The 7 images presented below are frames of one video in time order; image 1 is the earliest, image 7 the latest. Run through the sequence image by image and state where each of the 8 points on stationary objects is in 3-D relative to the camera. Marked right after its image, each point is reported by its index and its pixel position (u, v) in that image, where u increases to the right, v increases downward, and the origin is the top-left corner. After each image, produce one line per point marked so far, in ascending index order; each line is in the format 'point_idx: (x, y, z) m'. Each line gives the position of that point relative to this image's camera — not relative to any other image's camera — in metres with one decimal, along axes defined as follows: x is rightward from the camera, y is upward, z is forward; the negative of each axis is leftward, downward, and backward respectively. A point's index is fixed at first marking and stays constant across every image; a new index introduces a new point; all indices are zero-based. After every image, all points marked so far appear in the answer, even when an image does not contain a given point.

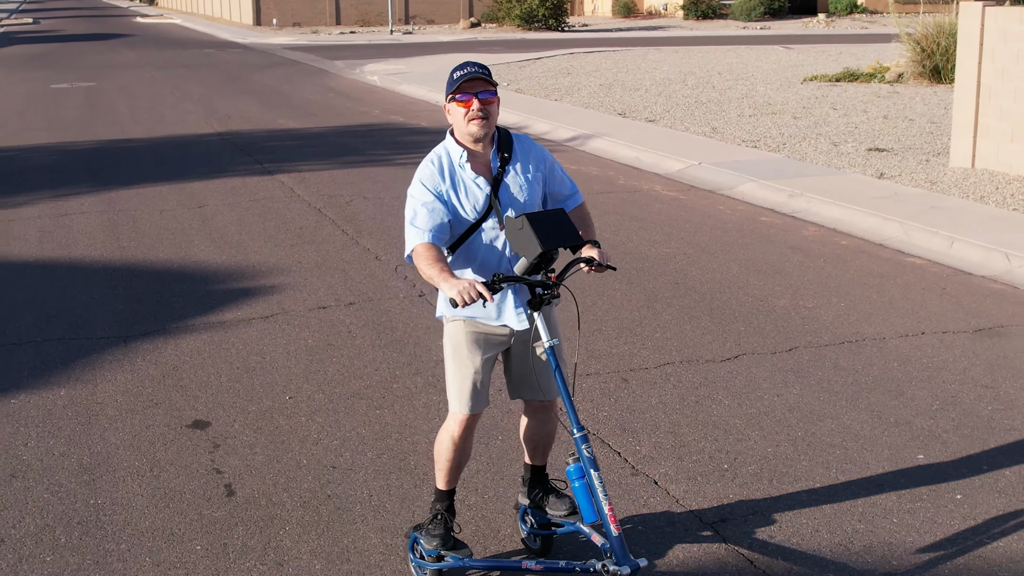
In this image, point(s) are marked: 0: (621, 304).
0: (+0.5, -0.1, +7.0) m
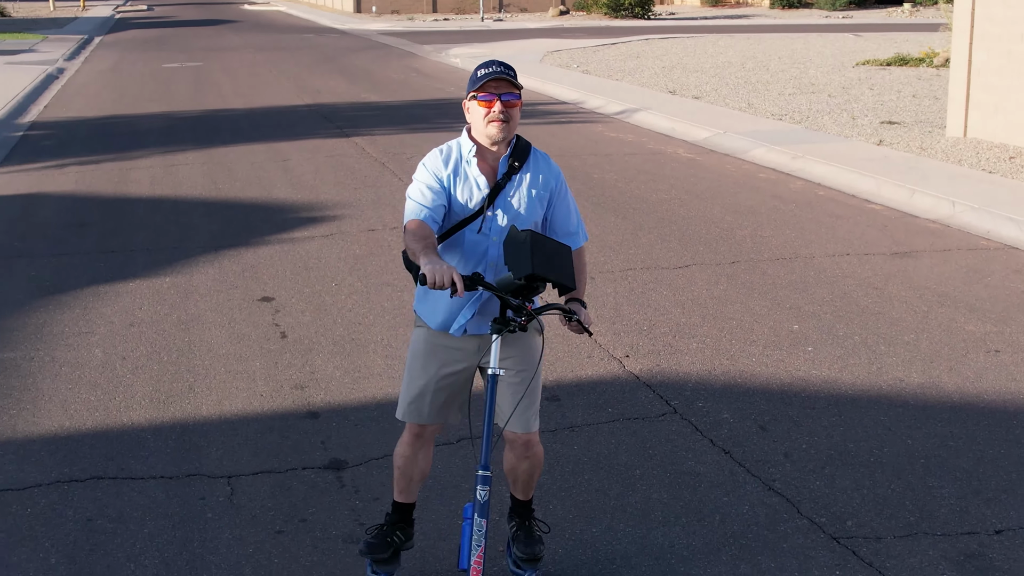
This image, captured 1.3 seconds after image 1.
0: (+0.6, +0.4, +8.7) m
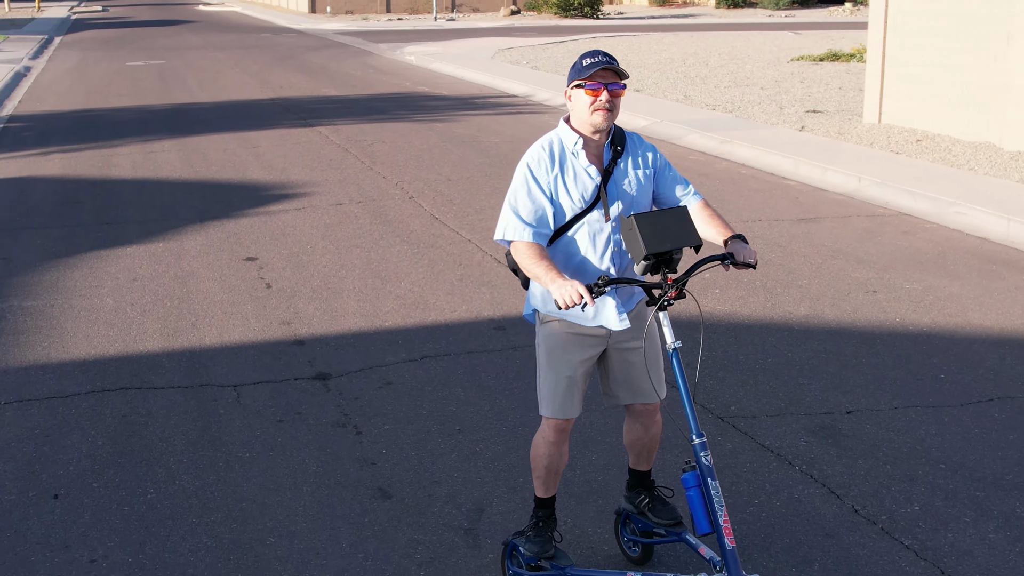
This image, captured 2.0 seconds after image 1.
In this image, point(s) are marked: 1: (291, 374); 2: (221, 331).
0: (+0.3, +0.6, +9.8) m
1: (-0.9, -0.4, +5.8) m
2: (-1.4, -0.2, +6.5) m
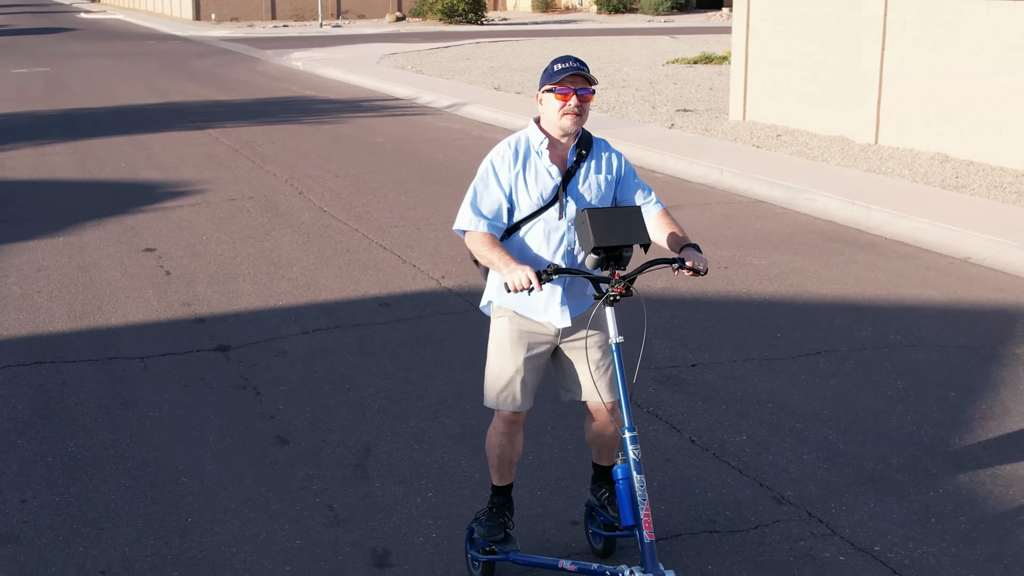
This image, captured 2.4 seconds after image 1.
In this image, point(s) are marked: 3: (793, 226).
0: (-0.6, +0.7, +10.4) m
1: (-1.4, -0.3, +6.3) m
2: (-1.9, -0.1, +7.0) m
3: (+1.9, +0.4, +9.3) m
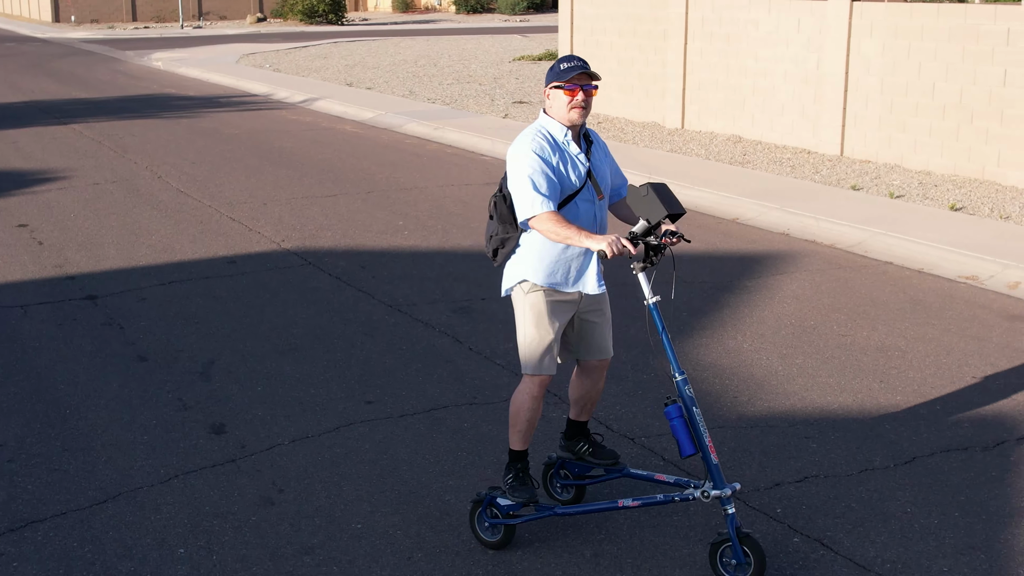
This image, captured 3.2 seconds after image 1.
0: (-1.9, +0.9, +11.6) m
1: (-2.4, 0.0, +7.5) m
2: (-2.9, +0.1, +8.1) m
3: (+0.6, +0.7, +10.8) m
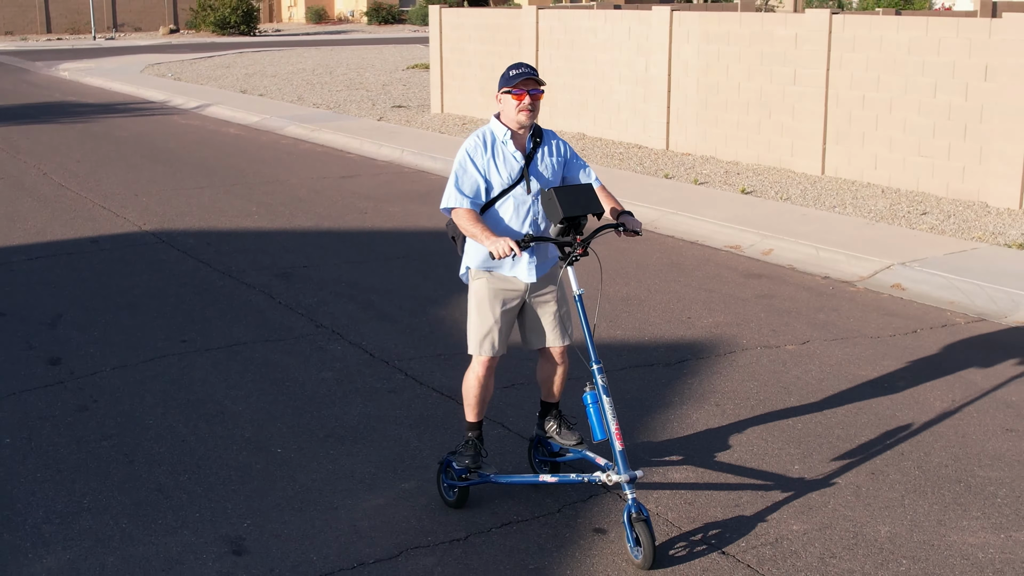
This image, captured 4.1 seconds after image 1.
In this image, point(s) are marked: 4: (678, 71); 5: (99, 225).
0: (-3.2, +1.0, +12.8) m
1: (-3.5, +0.1, +8.6) m
2: (-4.1, +0.2, +9.3) m
3: (-0.7, +0.9, +12.1) m
4: (+1.6, +2.1, +13.4) m
5: (-3.0, +0.5, +10.1) m
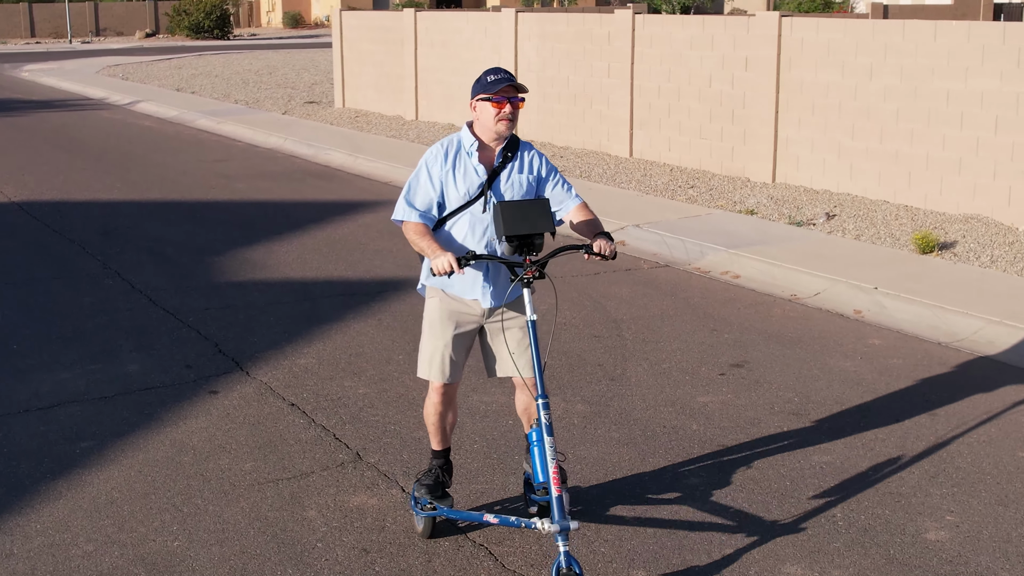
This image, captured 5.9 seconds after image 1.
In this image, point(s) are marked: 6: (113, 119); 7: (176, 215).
0: (-4.7, +1.3, +14.5) m
1: (-5.0, +0.4, +10.3) m
2: (-5.6, +0.5, +11.0) m
3: (-2.1, +1.2, +13.7) m
4: (+0.1, +2.4, +15.0) m
5: (-4.5, +0.8, +11.8) m
6: (-5.3, +2.2, +18.8) m
7: (-2.6, +0.6, +10.8) m
